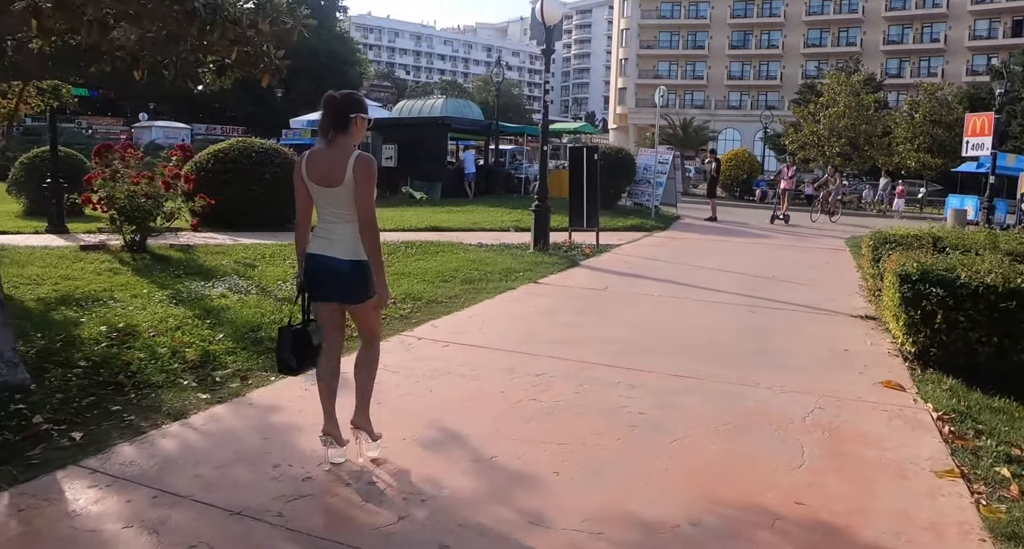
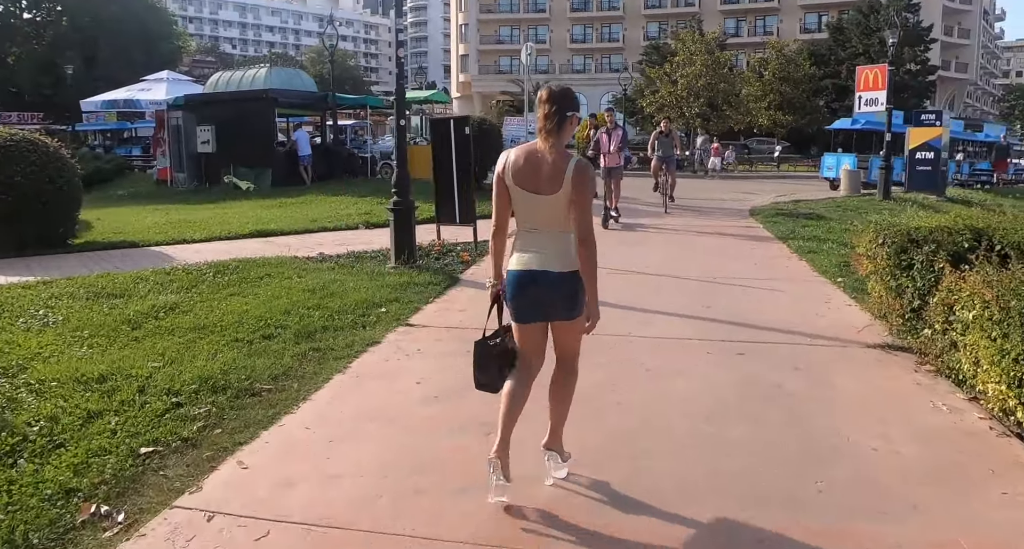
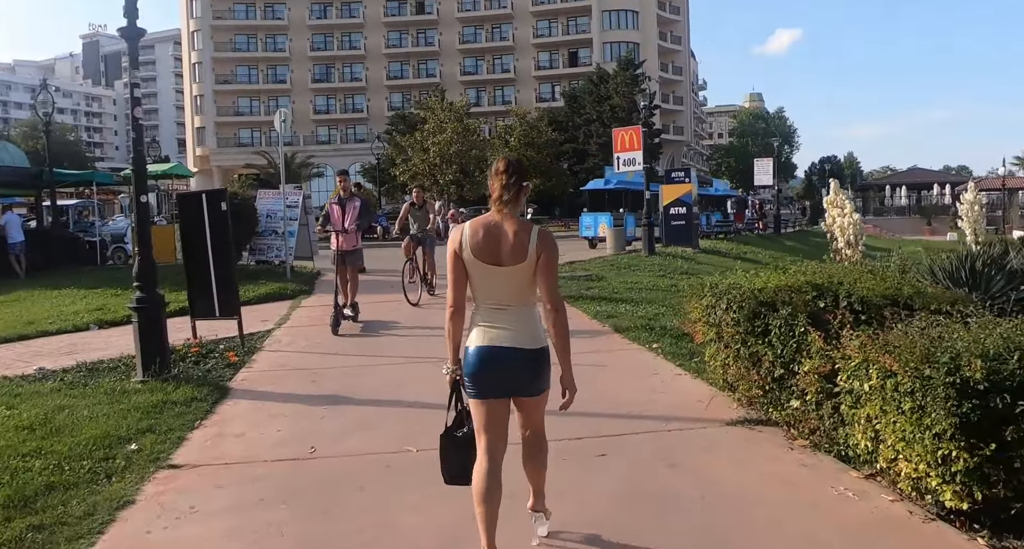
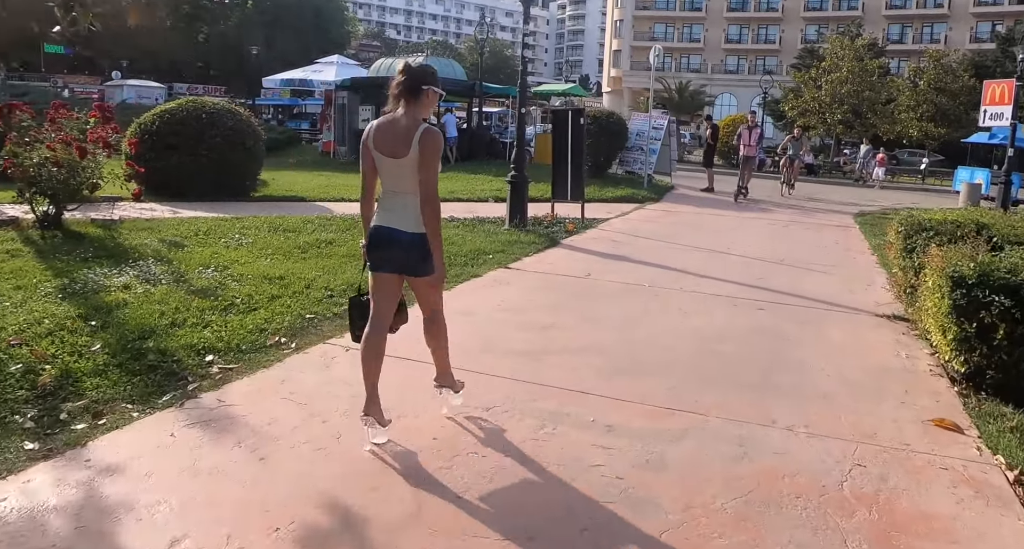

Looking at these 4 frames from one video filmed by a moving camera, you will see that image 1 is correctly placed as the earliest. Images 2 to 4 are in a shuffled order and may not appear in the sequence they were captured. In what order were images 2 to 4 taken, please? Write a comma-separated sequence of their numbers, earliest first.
4, 2, 3
